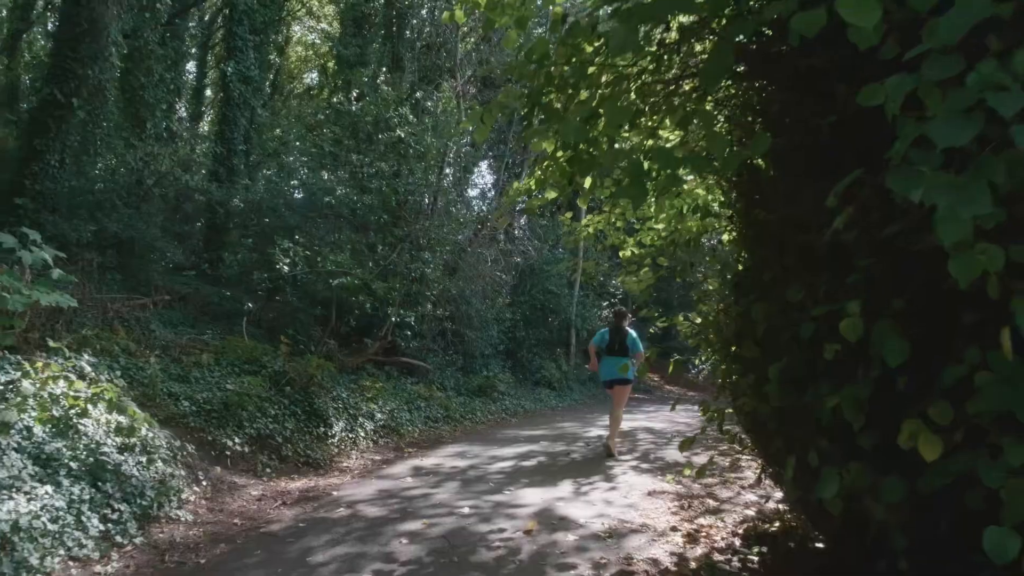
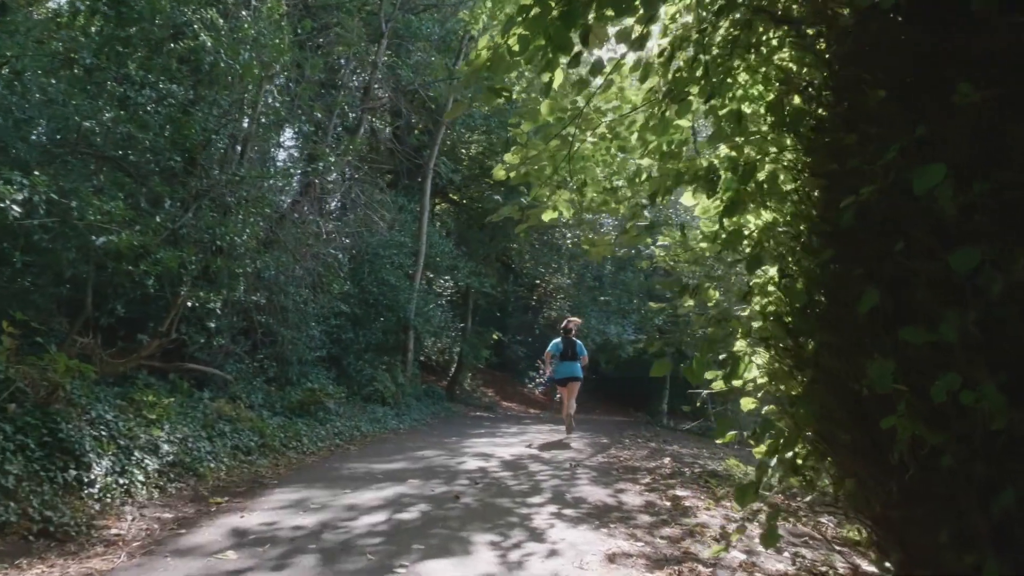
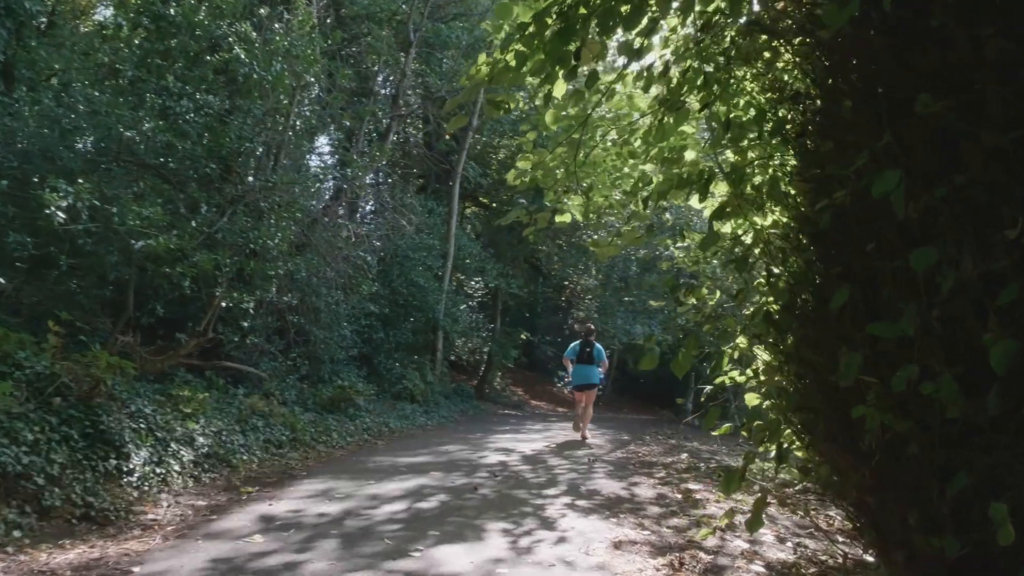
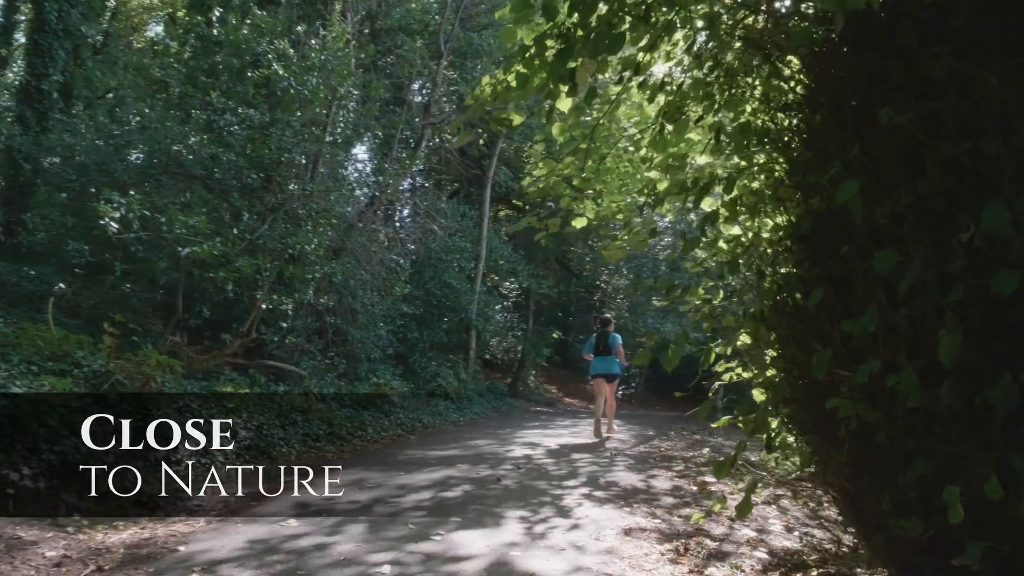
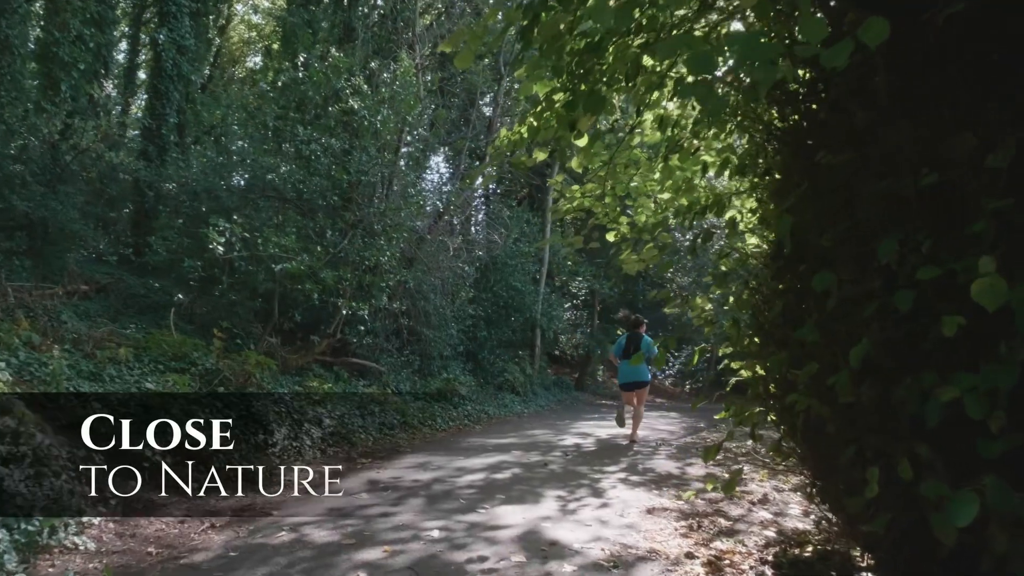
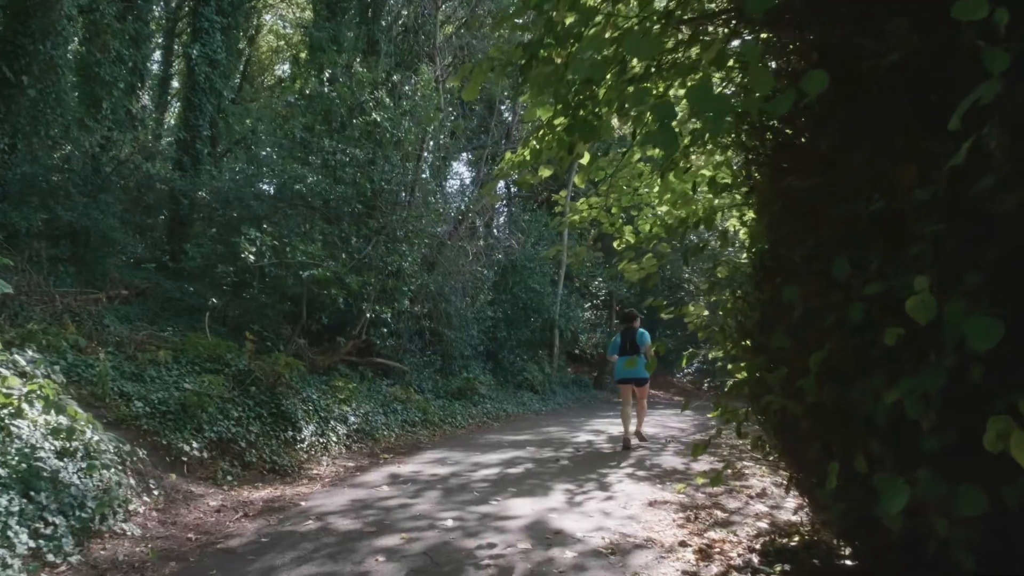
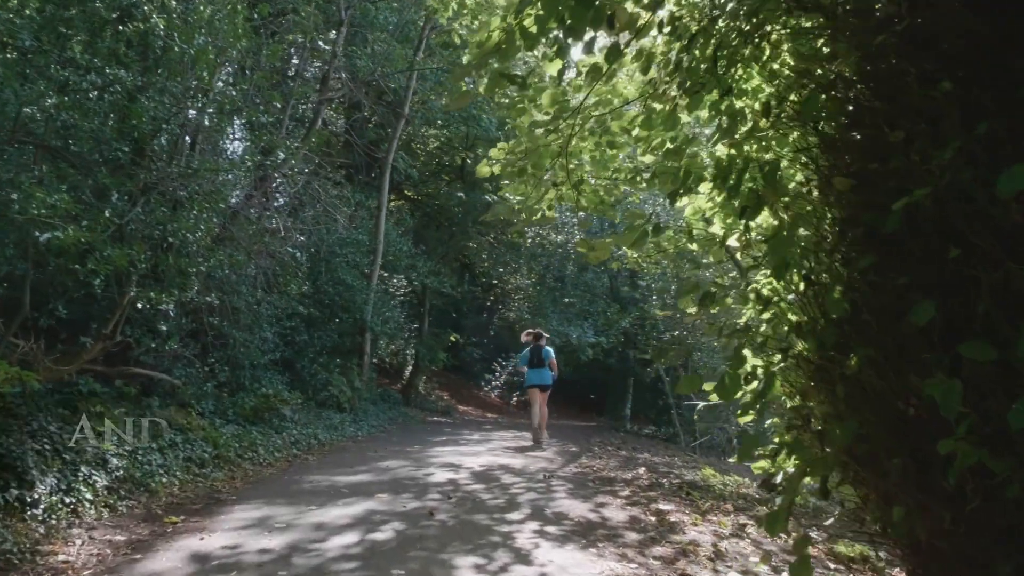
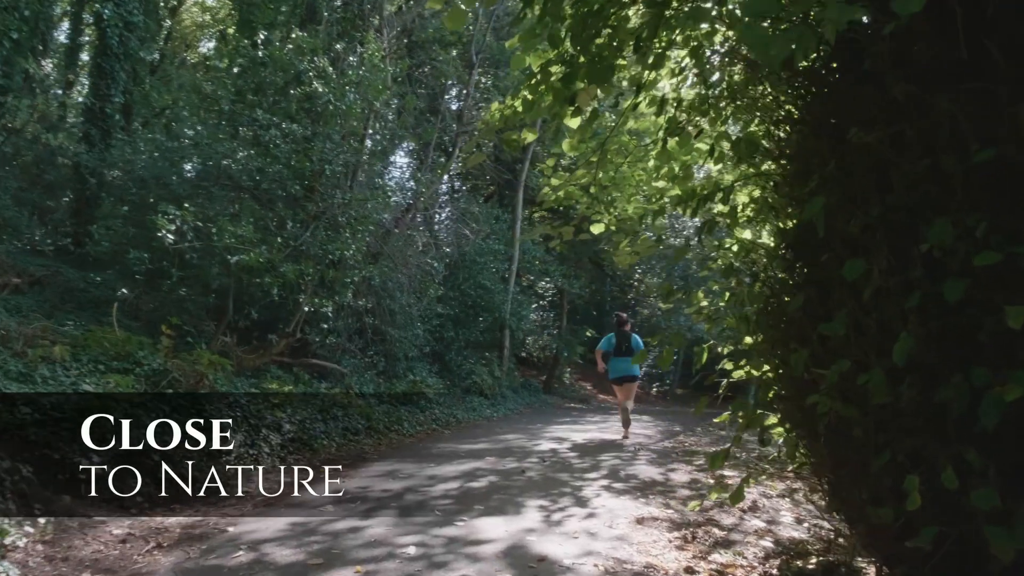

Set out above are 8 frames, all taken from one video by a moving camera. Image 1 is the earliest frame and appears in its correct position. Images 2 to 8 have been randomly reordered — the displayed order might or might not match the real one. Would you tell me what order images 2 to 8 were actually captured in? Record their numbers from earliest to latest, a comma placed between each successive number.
6, 5, 8, 4, 3, 2, 7
